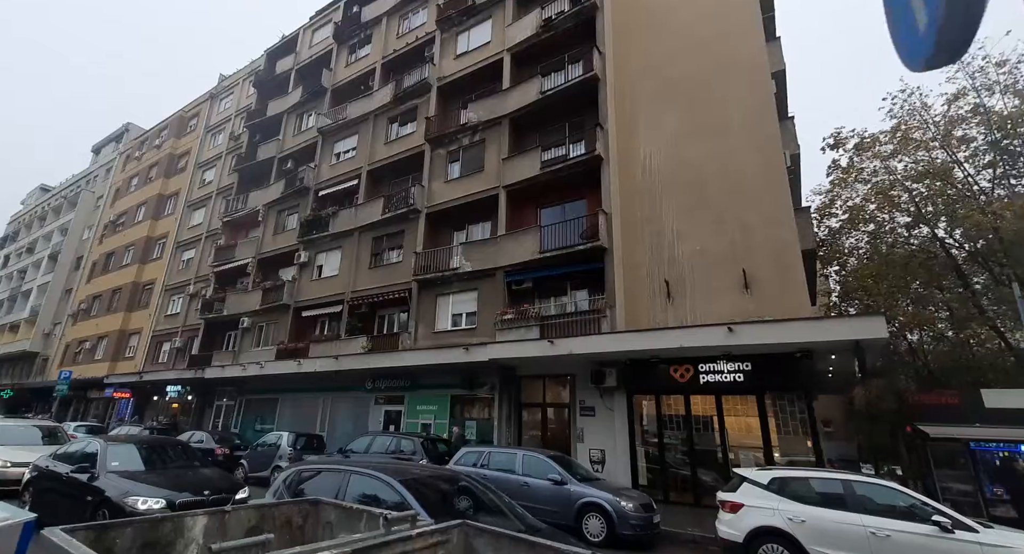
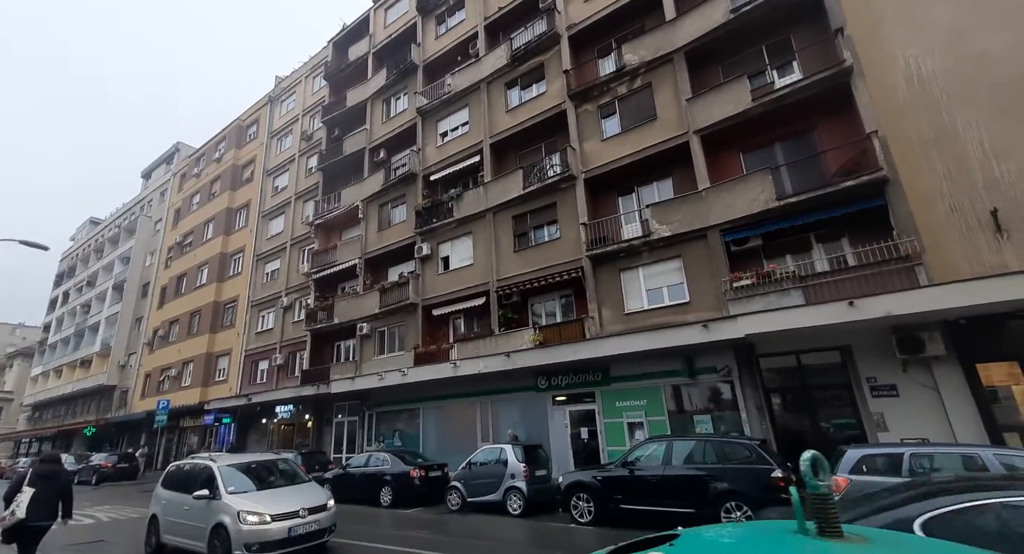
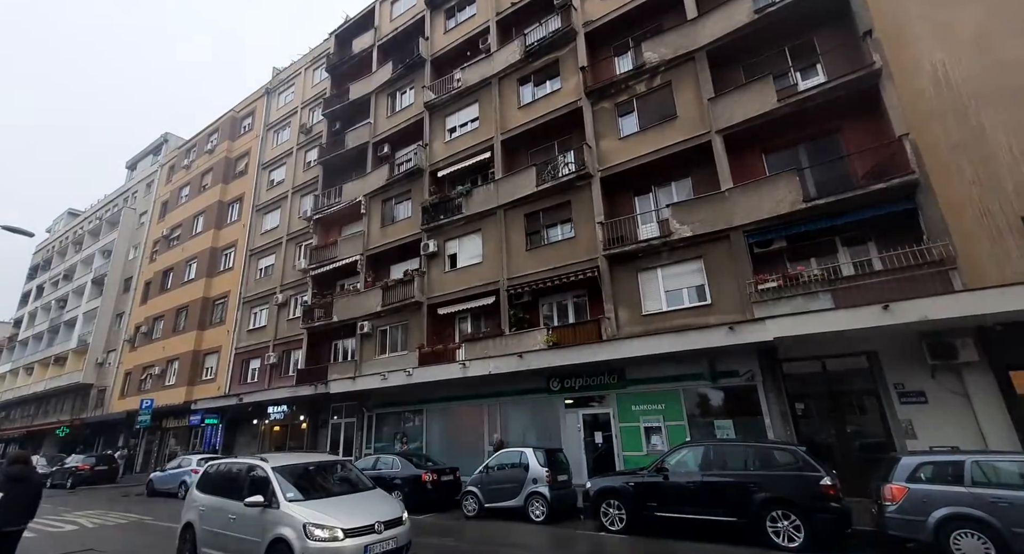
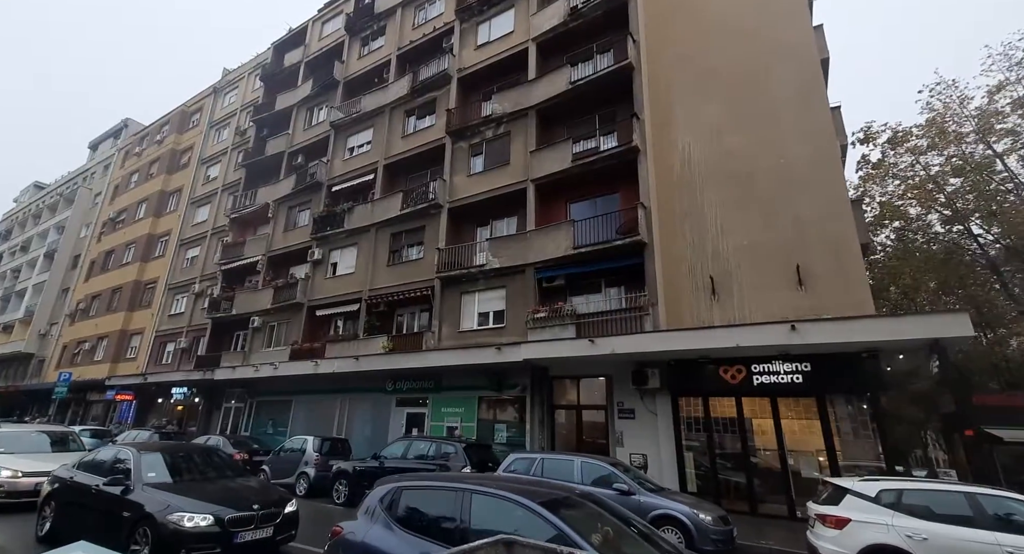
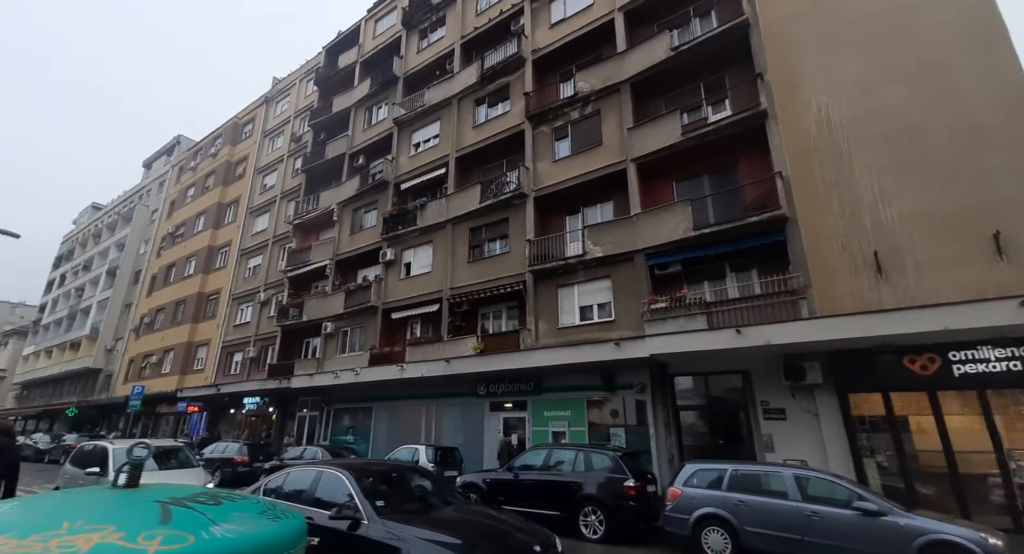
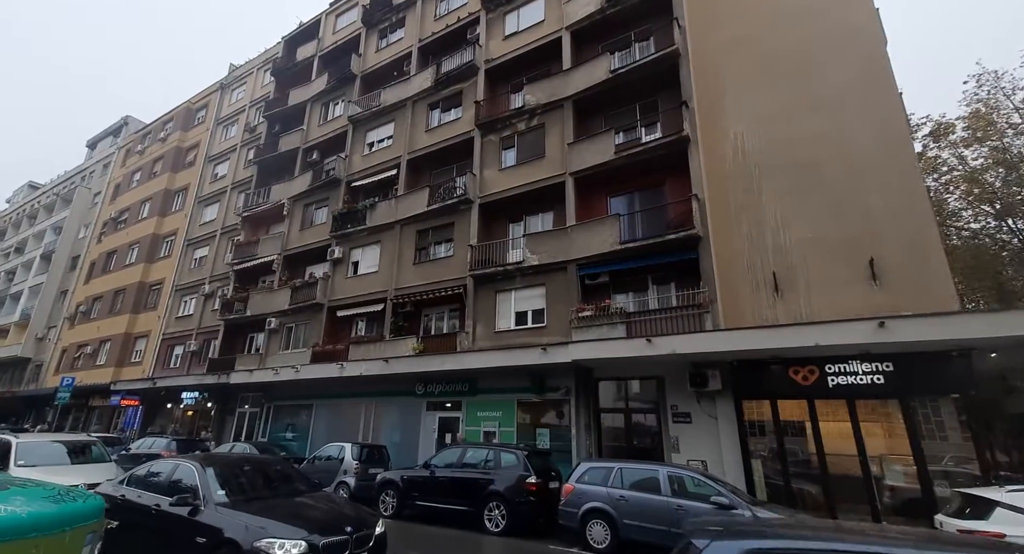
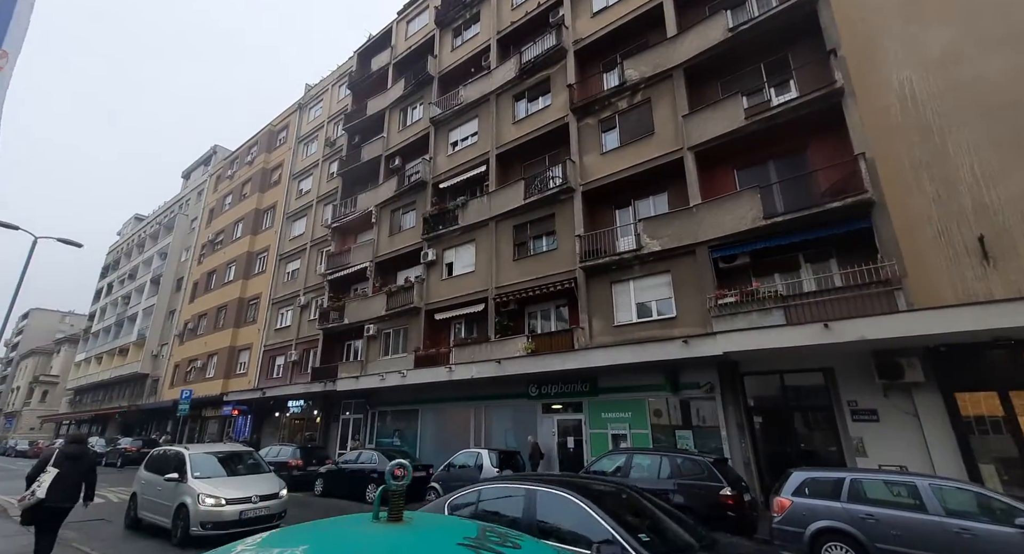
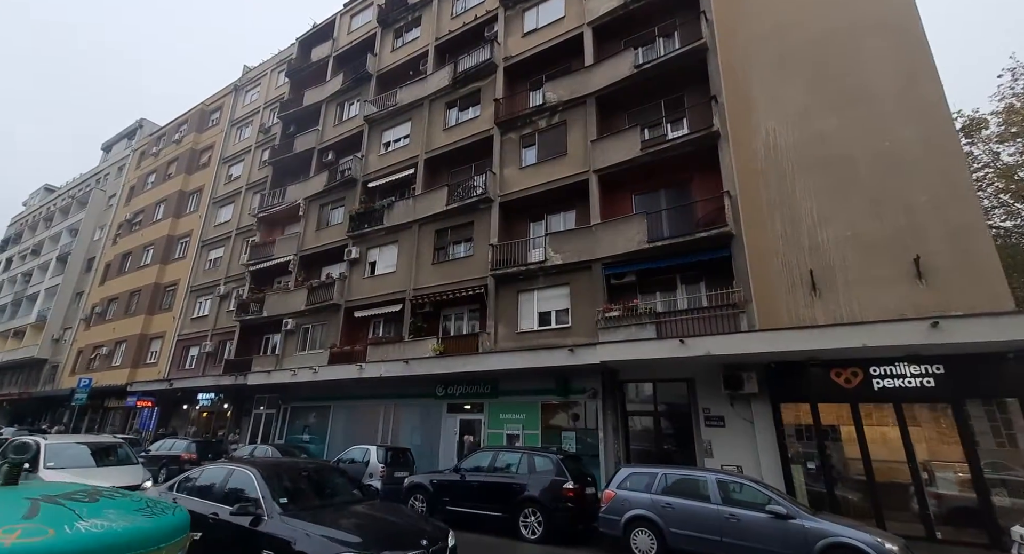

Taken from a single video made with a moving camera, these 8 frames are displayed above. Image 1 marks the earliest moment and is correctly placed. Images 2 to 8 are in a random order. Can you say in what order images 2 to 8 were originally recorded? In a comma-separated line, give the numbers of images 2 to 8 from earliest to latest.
4, 6, 8, 5, 7, 2, 3
